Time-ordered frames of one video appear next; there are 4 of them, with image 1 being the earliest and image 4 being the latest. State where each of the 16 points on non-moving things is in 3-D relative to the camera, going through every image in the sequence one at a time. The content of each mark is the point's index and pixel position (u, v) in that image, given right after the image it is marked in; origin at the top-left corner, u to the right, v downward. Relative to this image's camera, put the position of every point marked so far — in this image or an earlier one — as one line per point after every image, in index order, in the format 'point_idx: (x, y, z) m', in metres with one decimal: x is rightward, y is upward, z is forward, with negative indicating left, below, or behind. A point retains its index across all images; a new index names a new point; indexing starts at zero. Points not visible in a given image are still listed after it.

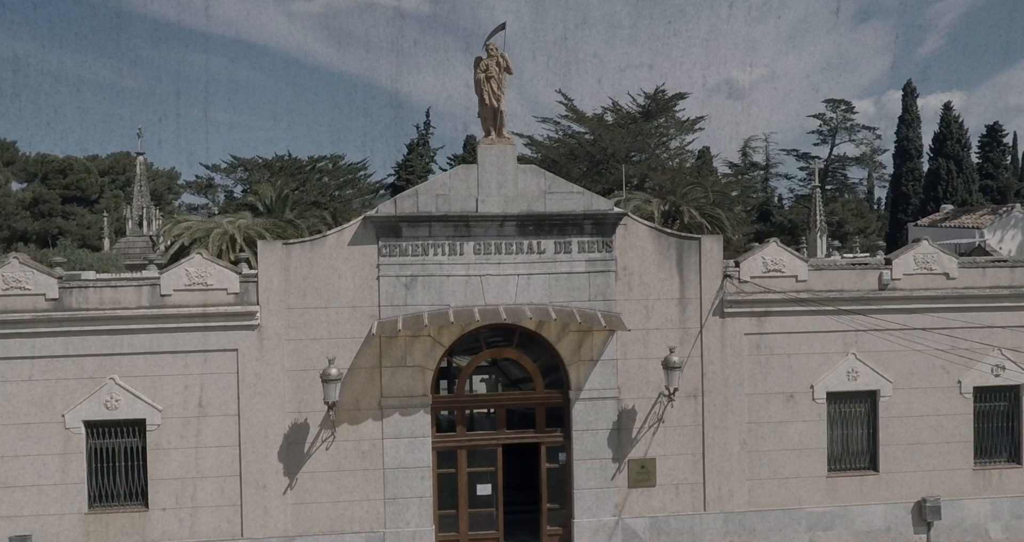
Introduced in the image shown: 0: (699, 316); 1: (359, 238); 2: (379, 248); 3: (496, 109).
0: (+3.4, -0.8, +15.5) m
1: (-2.7, +0.6, +14.9) m
2: (-2.3, +0.4, +14.9) m
3: (-0.3, +2.9, +15.1) m
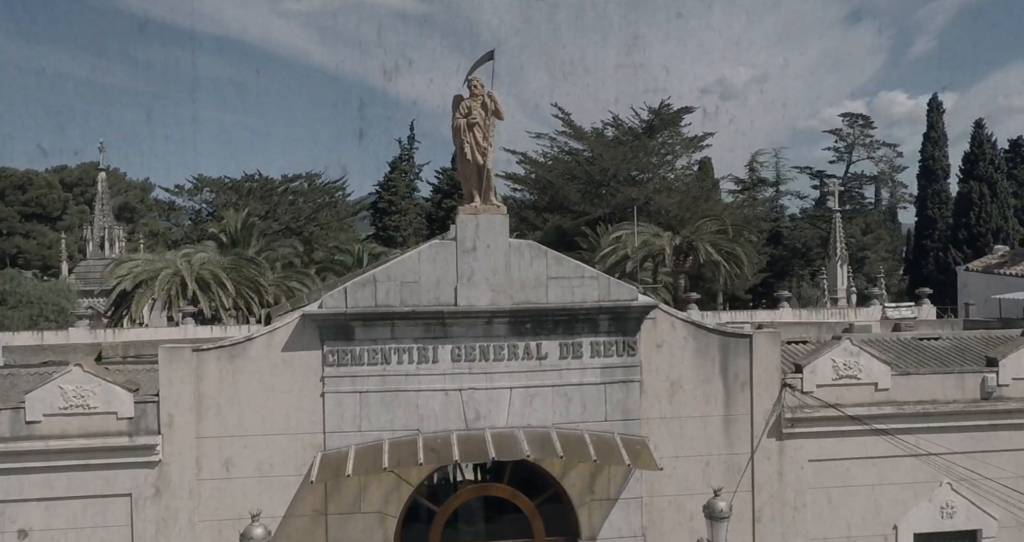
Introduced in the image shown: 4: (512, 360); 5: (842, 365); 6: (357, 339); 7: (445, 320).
0: (+3.3, -2.3, +11.8) m
1: (-2.8, -0.9, +11.0) m
2: (-2.4, -1.1, +11.1) m
3: (-0.4, +1.4, +11.3) m
4: (0.0, -1.2, +11.3) m
5: (+4.6, -1.3, +11.9) m
6: (-2.0, -0.9, +11.1) m
7: (-0.9, -0.6, +11.1) m
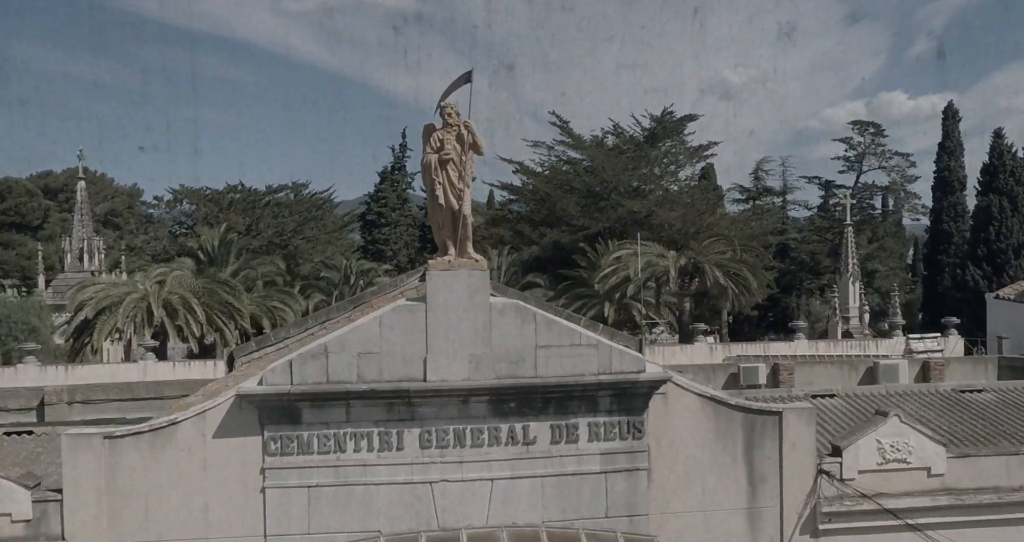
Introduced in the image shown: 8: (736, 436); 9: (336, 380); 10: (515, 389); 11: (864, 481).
0: (+3.1, -3.1, +9.8) m
1: (-3.0, -1.6, +9.1) m
2: (-2.6, -1.8, +9.1) m
3: (-0.6, +0.7, +9.4) m
4: (-0.2, -1.9, +9.4) m
5: (+4.4, -2.1, +10.0) m
6: (-2.2, -1.6, +9.1) m
7: (-1.1, -1.4, +9.1) m
8: (+2.6, -1.9, +9.7) m
9: (-1.9, -1.2, +9.1) m
10: (0.0, -1.3, +9.2) m
11: (+4.1, -2.4, +9.9) m
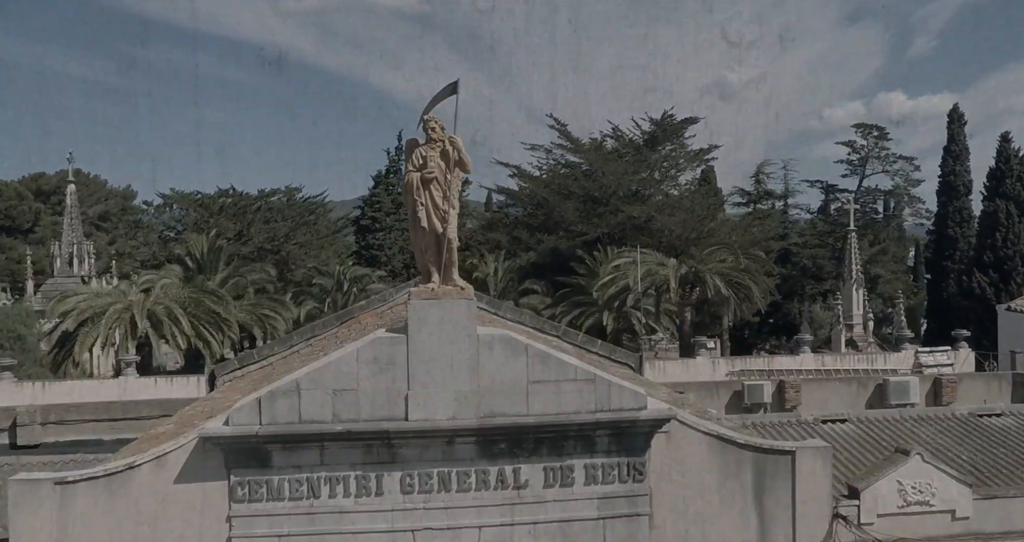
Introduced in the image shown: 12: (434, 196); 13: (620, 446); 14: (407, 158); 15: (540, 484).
0: (+3.0, -3.4, +9.1) m
1: (-3.1, -1.9, +8.3) m
2: (-2.7, -2.1, +8.3) m
3: (-0.7, +0.4, +8.6) m
4: (-0.3, -2.2, +8.6) m
5: (+4.3, -2.4, +9.2) m
6: (-2.3, -1.9, +8.4) m
7: (-1.2, -1.7, +8.3) m
8: (+2.5, -2.2, +9.0) m
9: (-2.0, -1.5, +8.3) m
10: (-0.1, -1.6, +8.4) m
11: (+4.0, -2.7, +9.2) m
12: (-0.8, +0.7, +8.6) m
13: (+1.1, -1.8, +8.7) m
14: (-1.1, +1.1, +8.7) m
15: (+0.3, -2.2, +8.7) m
